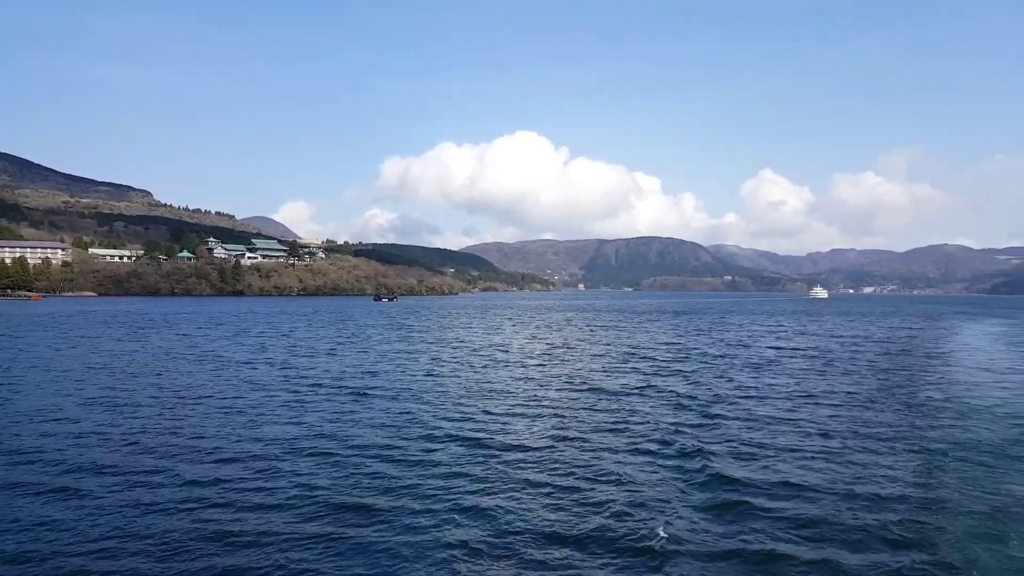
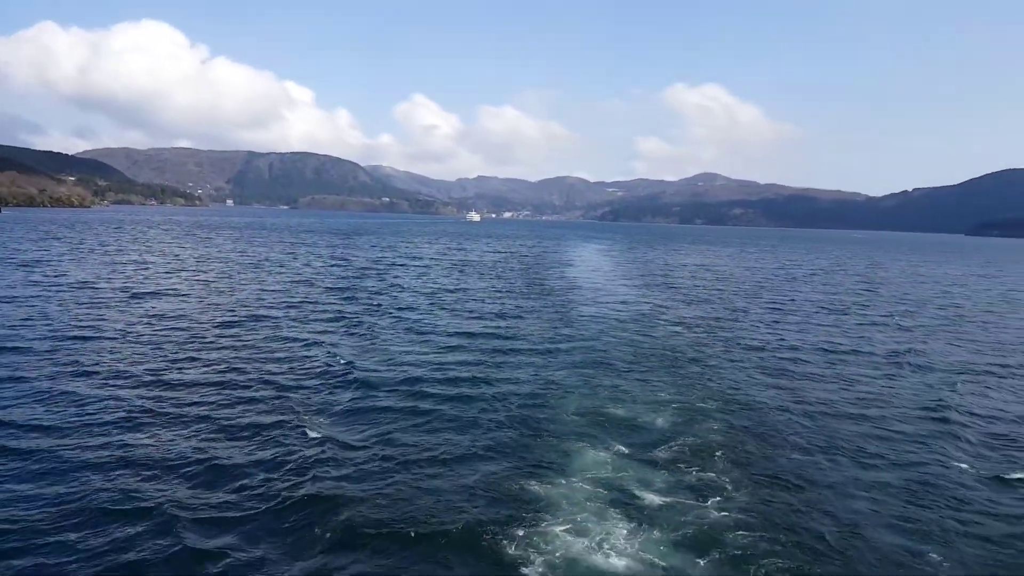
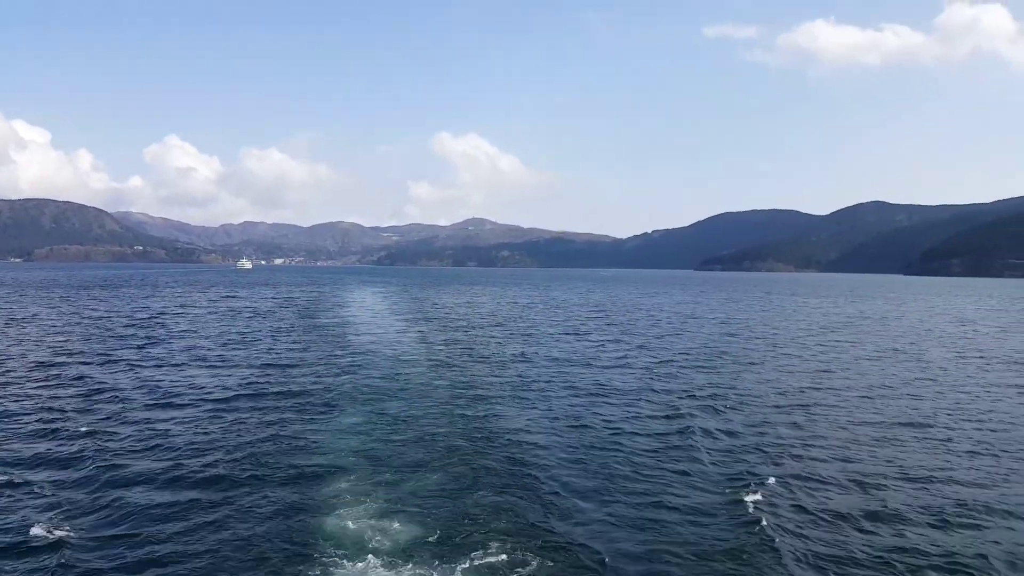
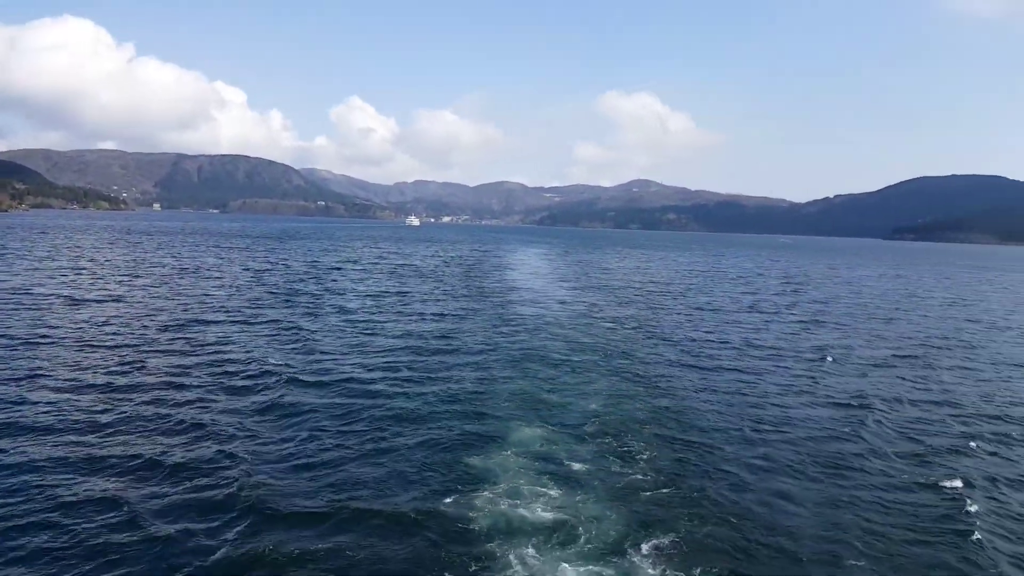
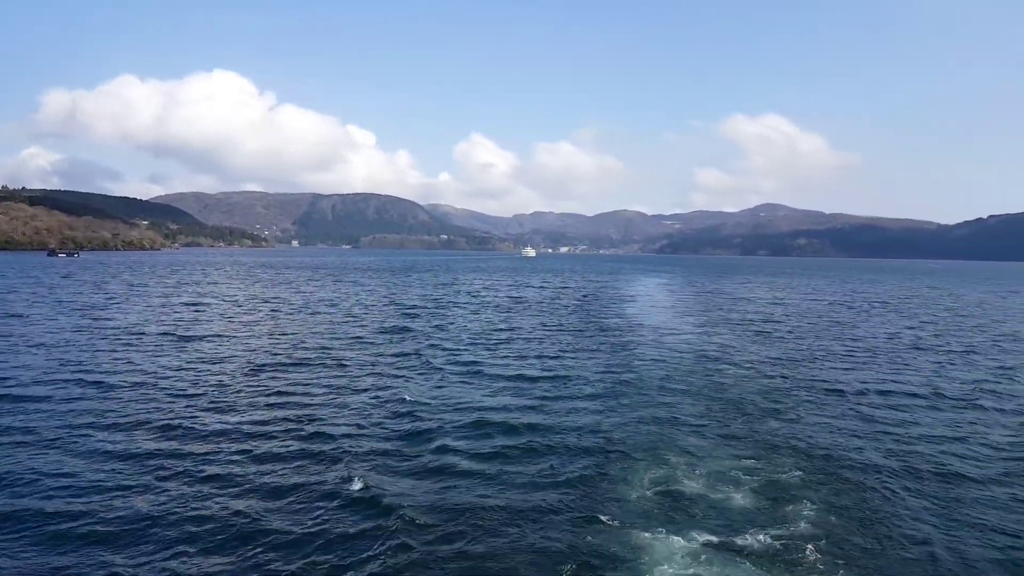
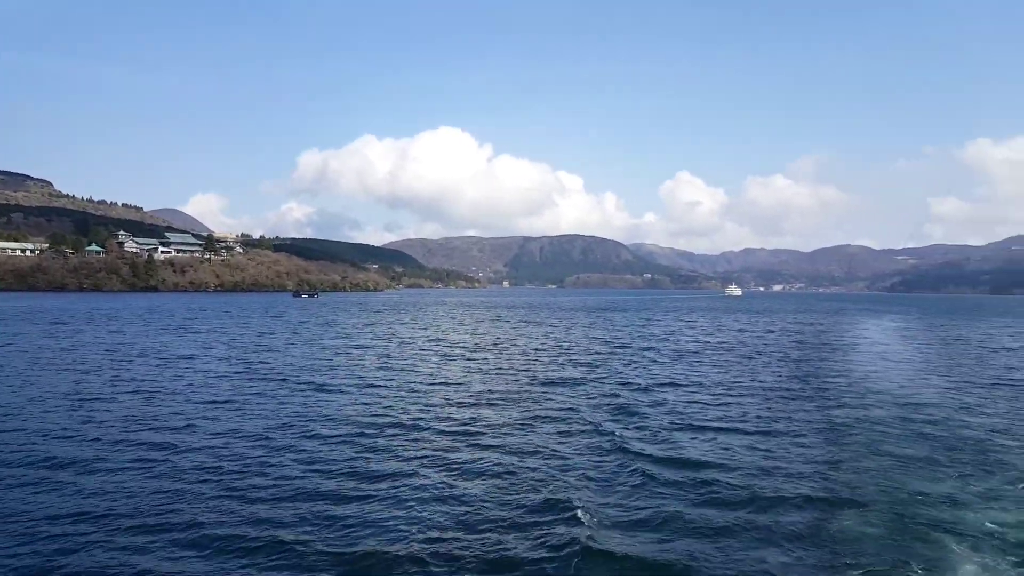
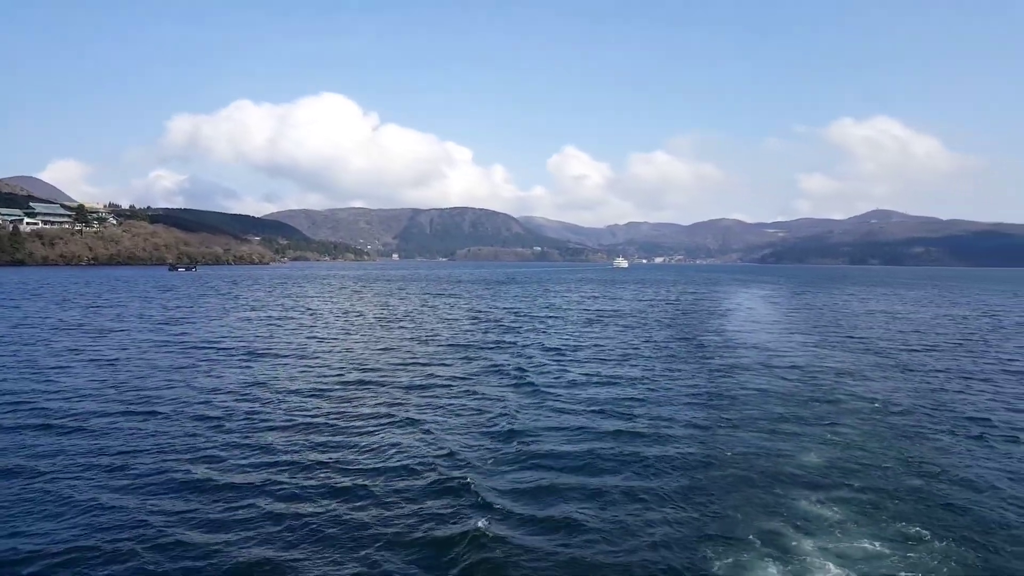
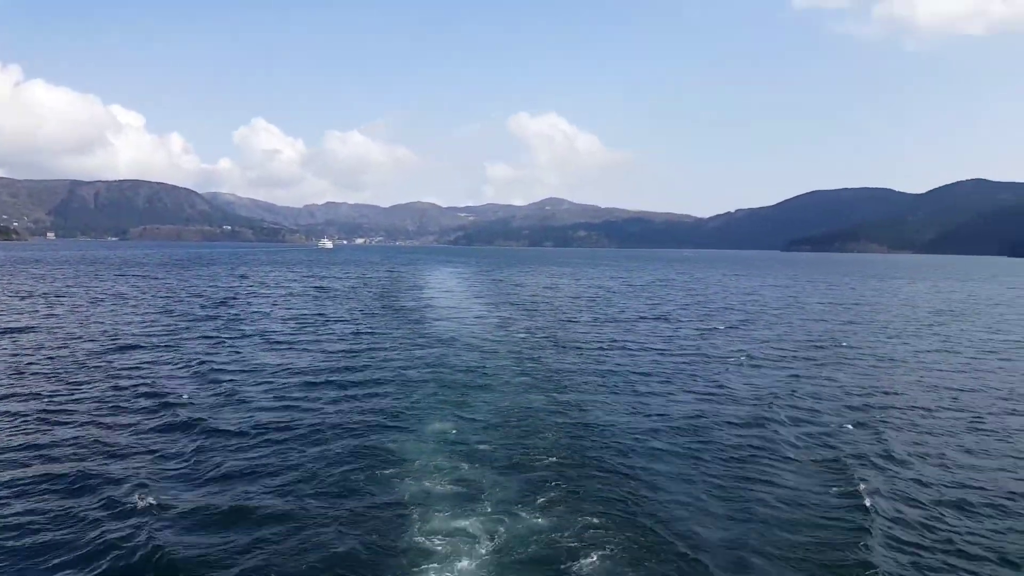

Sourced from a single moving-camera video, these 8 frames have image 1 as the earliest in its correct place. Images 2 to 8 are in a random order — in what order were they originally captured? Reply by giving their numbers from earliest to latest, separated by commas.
6, 7, 5, 2, 4, 8, 3
